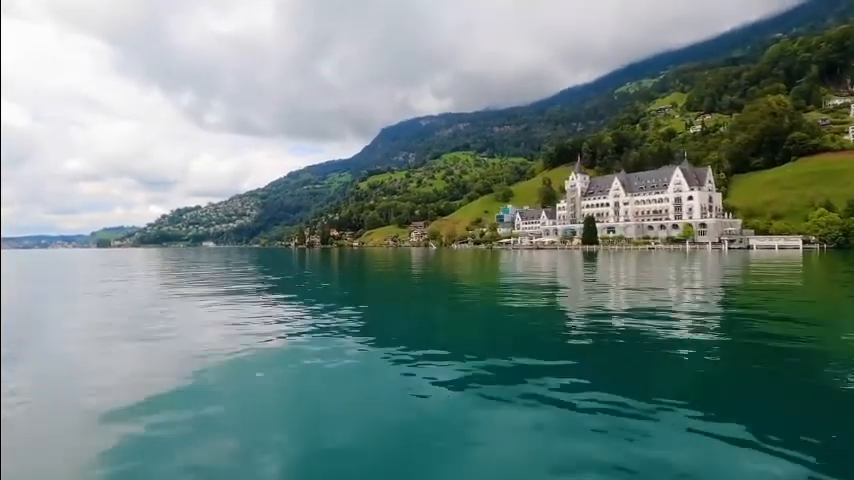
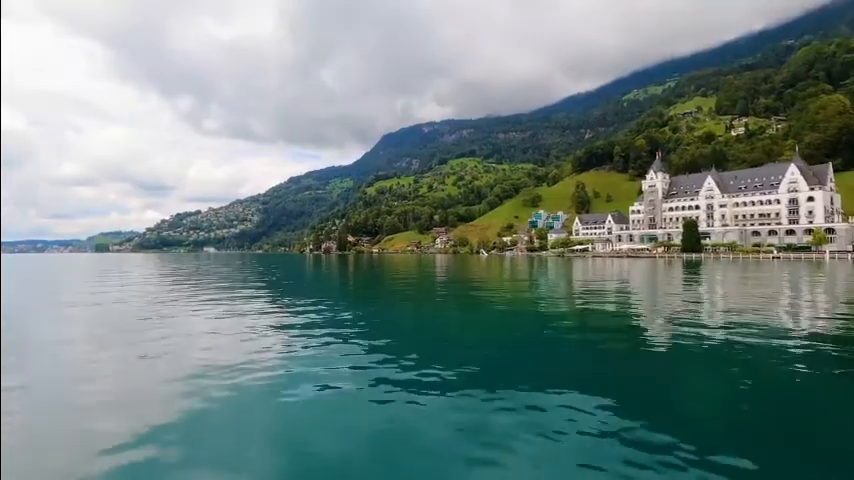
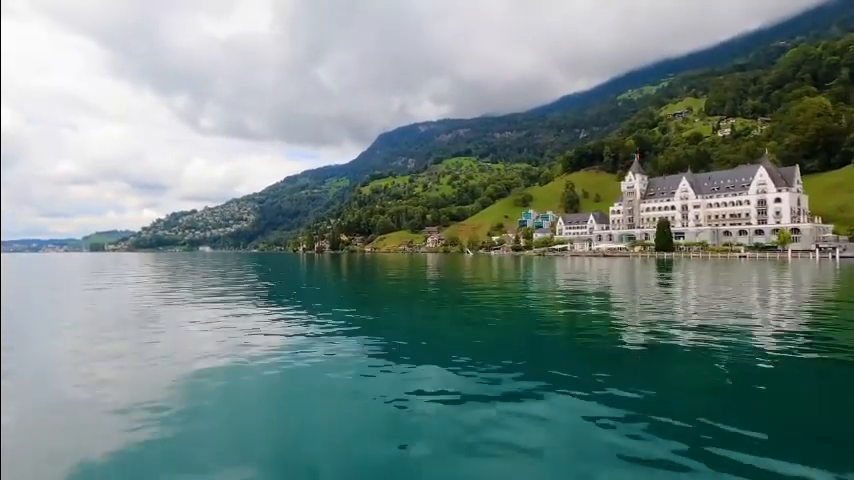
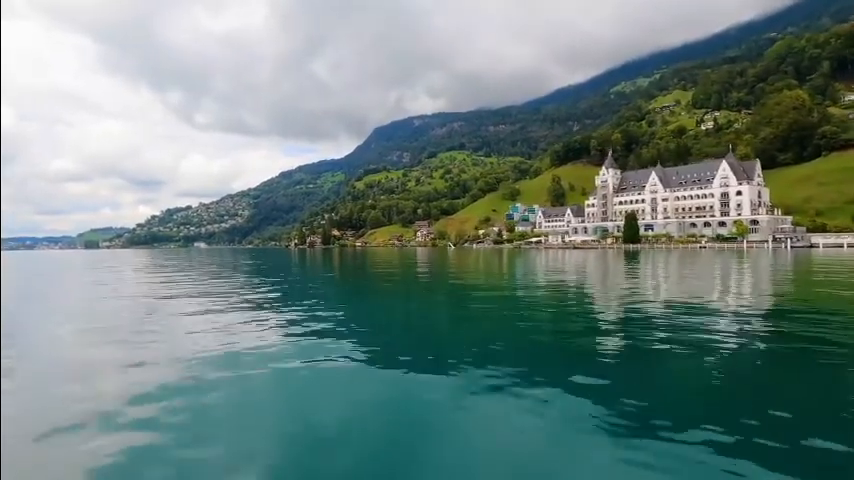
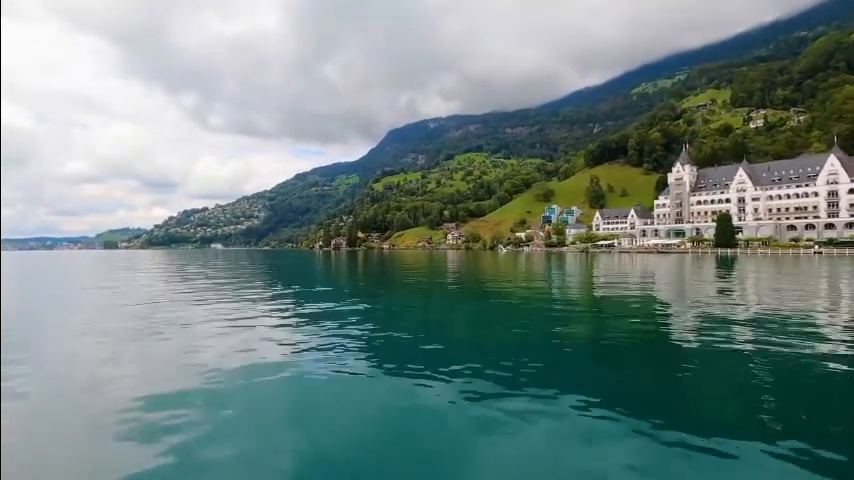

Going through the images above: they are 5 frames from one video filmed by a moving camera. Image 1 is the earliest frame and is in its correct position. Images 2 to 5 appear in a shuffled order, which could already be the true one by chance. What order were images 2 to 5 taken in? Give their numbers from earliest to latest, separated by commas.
4, 3, 2, 5
